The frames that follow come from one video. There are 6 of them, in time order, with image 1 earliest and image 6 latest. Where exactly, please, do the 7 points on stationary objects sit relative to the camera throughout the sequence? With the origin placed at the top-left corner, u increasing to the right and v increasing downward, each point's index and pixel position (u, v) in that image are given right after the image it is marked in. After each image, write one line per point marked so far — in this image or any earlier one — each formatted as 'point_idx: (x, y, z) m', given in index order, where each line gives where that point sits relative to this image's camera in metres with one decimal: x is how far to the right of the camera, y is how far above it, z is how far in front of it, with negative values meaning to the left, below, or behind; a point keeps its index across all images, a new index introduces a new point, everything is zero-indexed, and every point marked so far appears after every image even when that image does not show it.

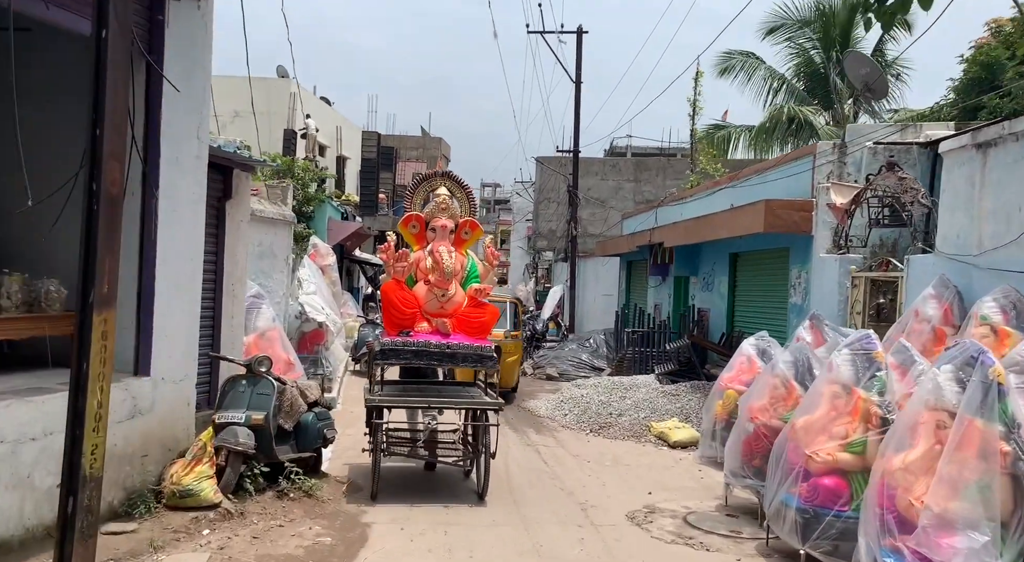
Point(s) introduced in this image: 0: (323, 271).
0: (-3.7, +0.2, +16.4) m
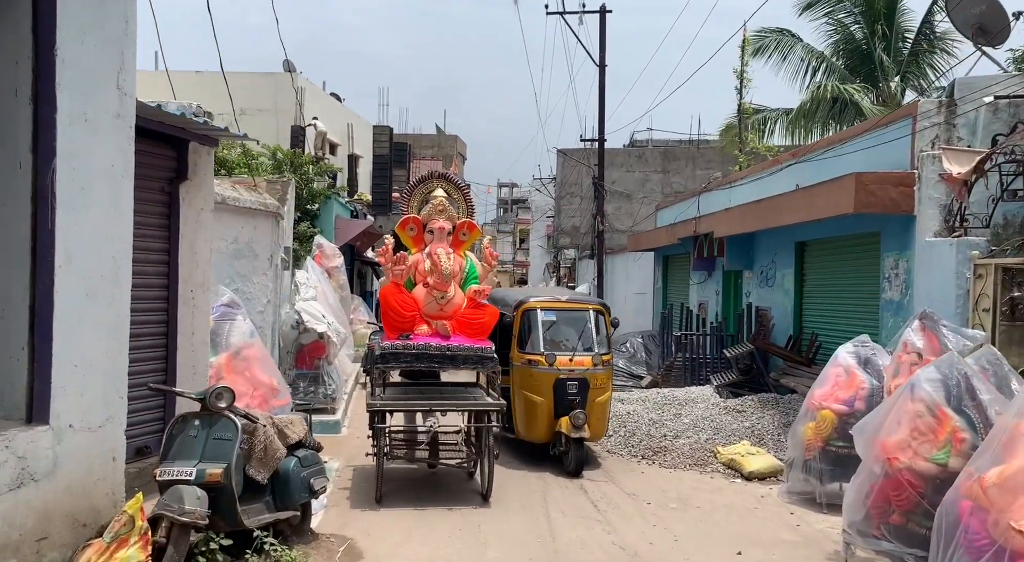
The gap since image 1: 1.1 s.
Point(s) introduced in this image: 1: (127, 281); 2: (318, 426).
0: (-3.2, +0.1, +14.8) m
1: (-2.1, 0.0, +4.5) m
2: (-2.2, -1.7, +9.5) m
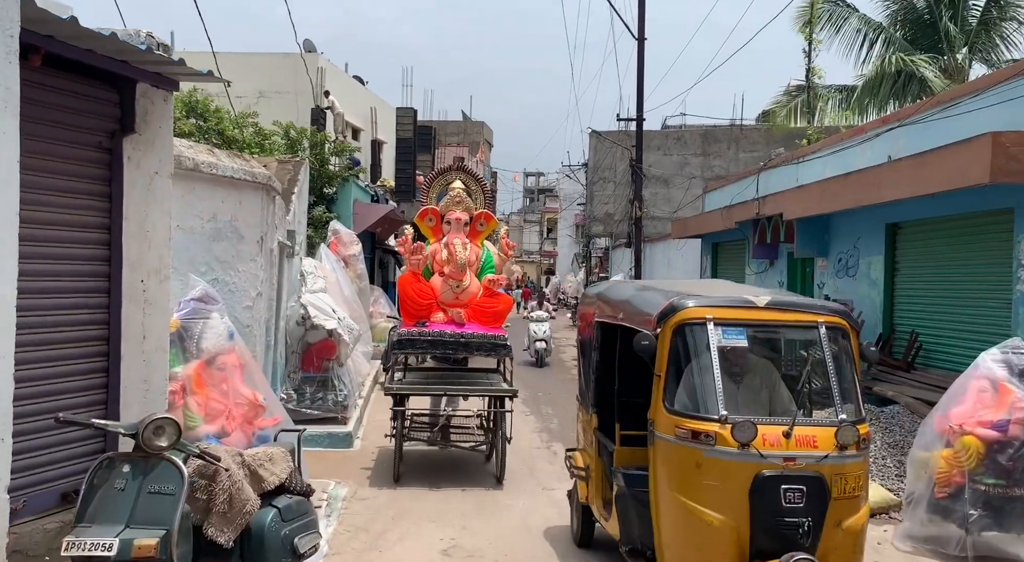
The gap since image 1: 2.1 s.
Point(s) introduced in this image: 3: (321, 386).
0: (-2.7, +0.3, +13.5) m
1: (-1.9, +0.1, +3.1) m
2: (-1.8, -1.5, +8.2) m
3: (-2.0, -1.1, +8.5) m
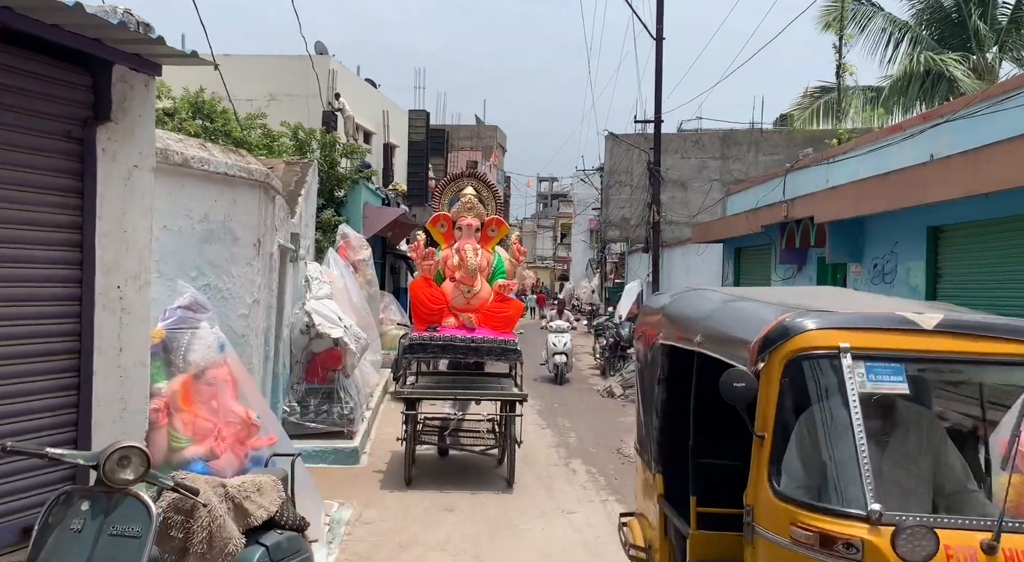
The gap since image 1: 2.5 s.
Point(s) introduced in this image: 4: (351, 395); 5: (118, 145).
0: (-2.4, +0.2, +13.0) m
1: (-1.8, 0.0, +2.7) m
2: (-1.7, -1.6, +7.7) m
3: (-1.8, -1.1, +8.1) m
4: (-1.6, -1.1, +8.3) m
5: (-1.8, +0.6, +3.9) m
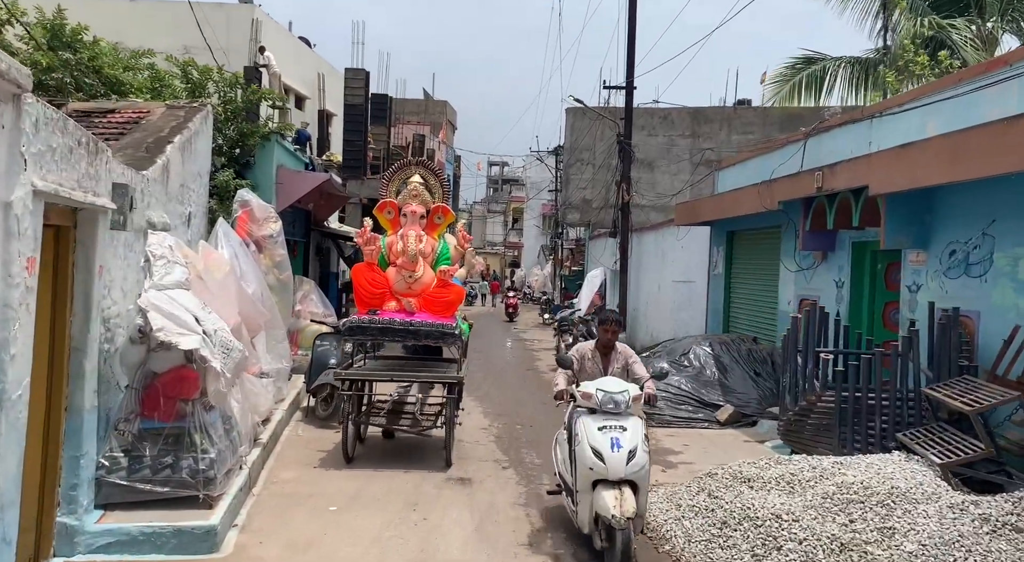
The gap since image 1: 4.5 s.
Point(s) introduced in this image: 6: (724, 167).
0: (-3.0, +0.4, +10.1) m
1: (-1.8, +0.1, -0.2) m
2: (-2.0, -1.5, +4.8) m
3: (-2.1, -1.0, +5.2) m
4: (-1.9, -1.0, +5.5) m
5: (-1.8, +0.7, +1.0) m
6: (+3.5, +1.9, +13.8) m
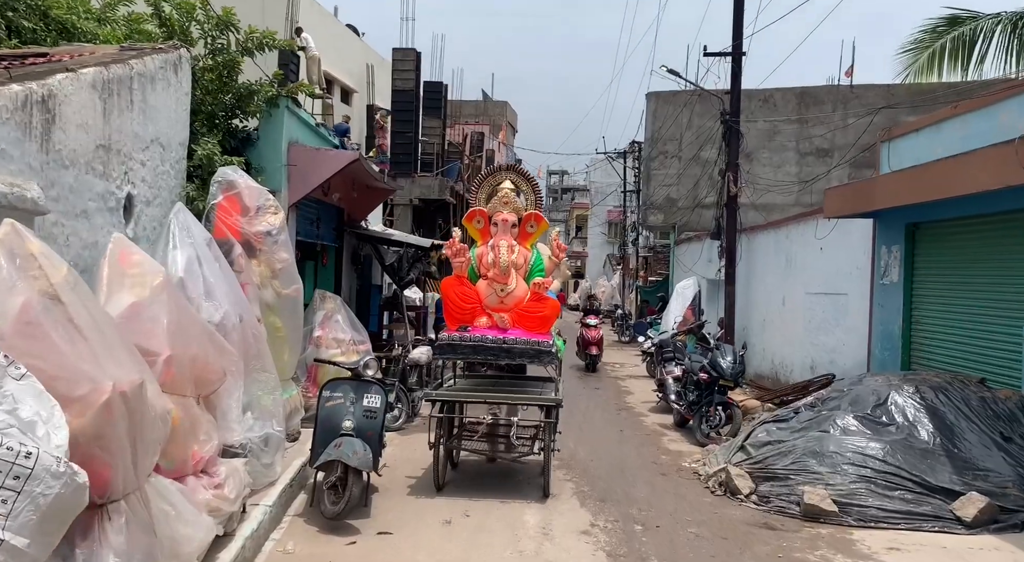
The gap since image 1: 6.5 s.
0: (-2.2, +0.3, +6.8) m
1: (-1.6, +0.1, -3.6) m
2: (-1.4, -1.5, +1.5) m
3: (-1.6, -1.1, +1.9) m
4: (-1.4, -1.1, +2.1) m
5: (-1.6, +0.7, -2.4) m
6: (+4.6, +1.7, +10.1) m
